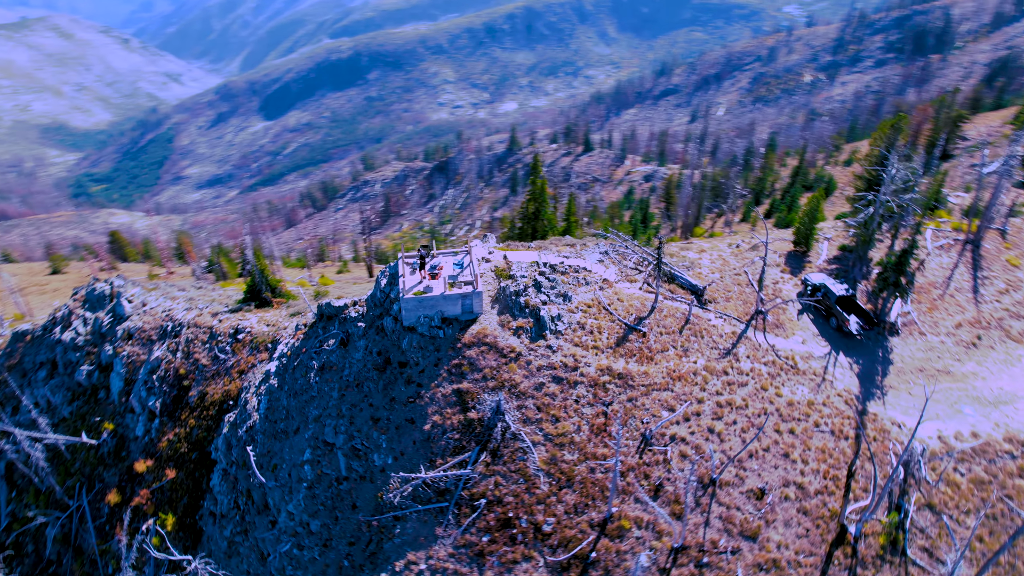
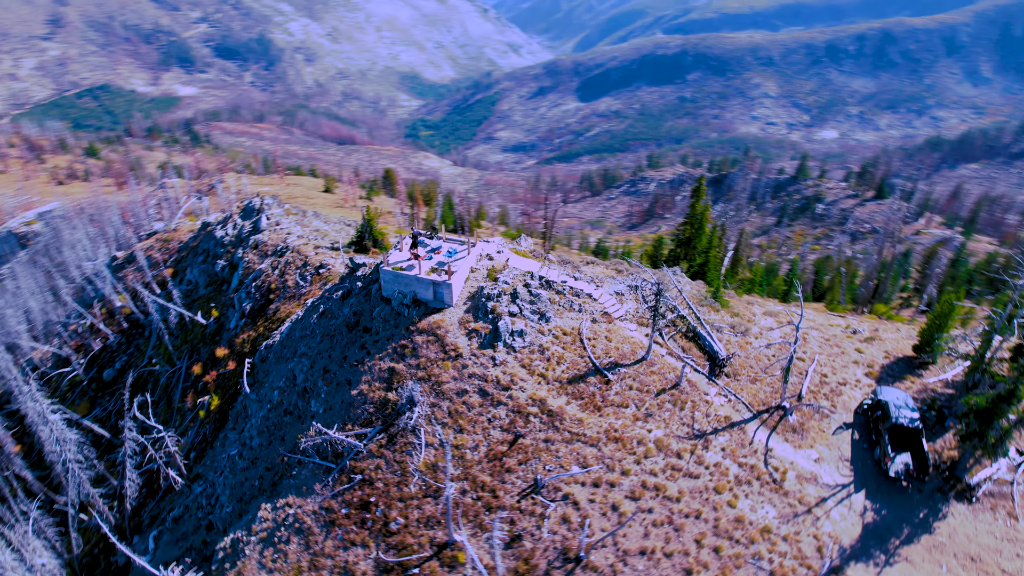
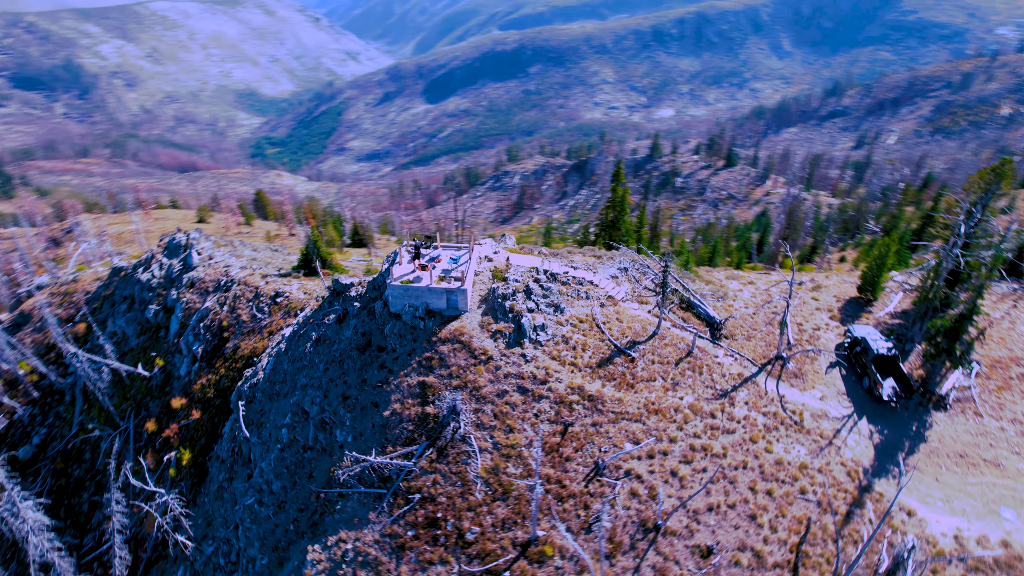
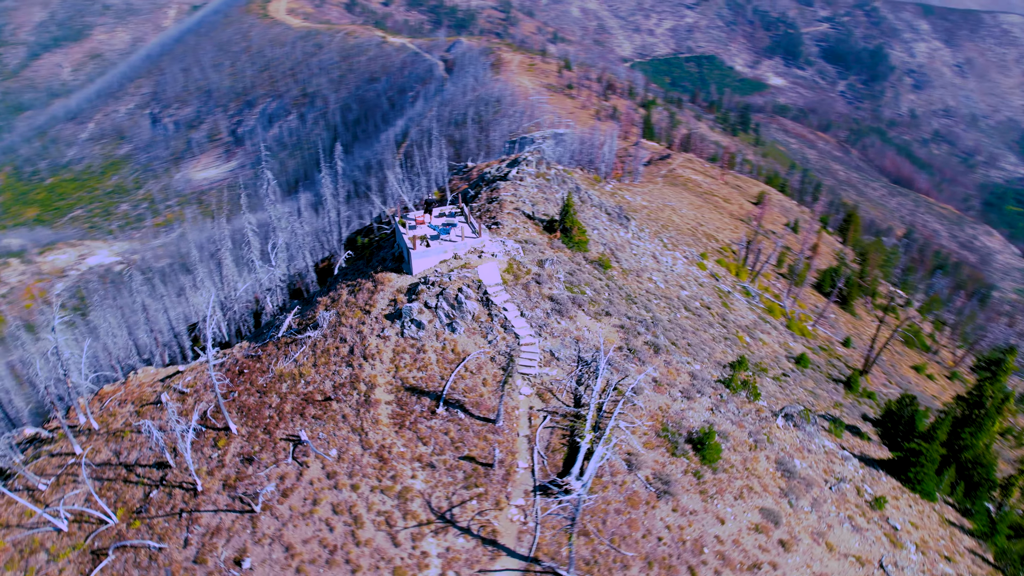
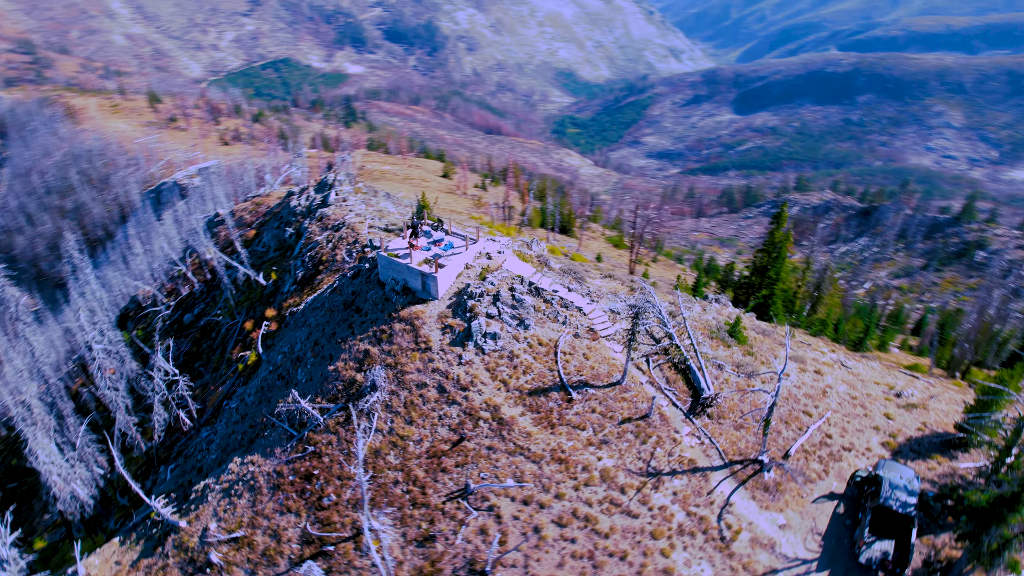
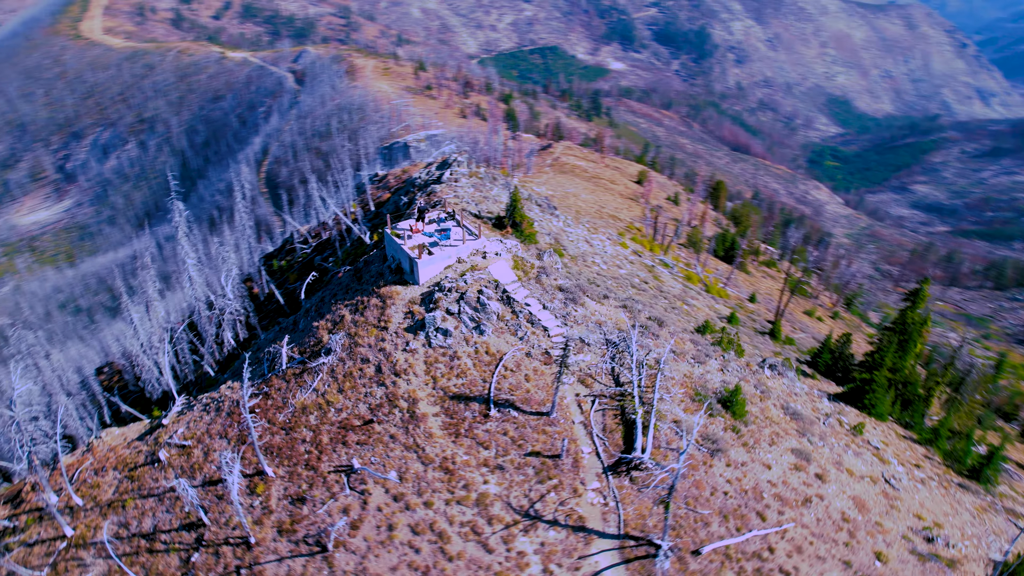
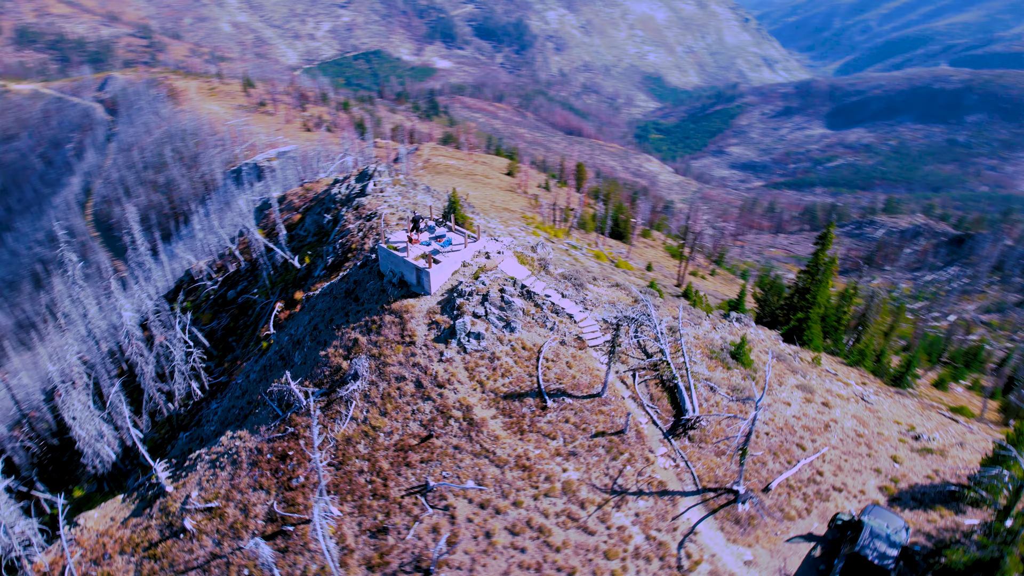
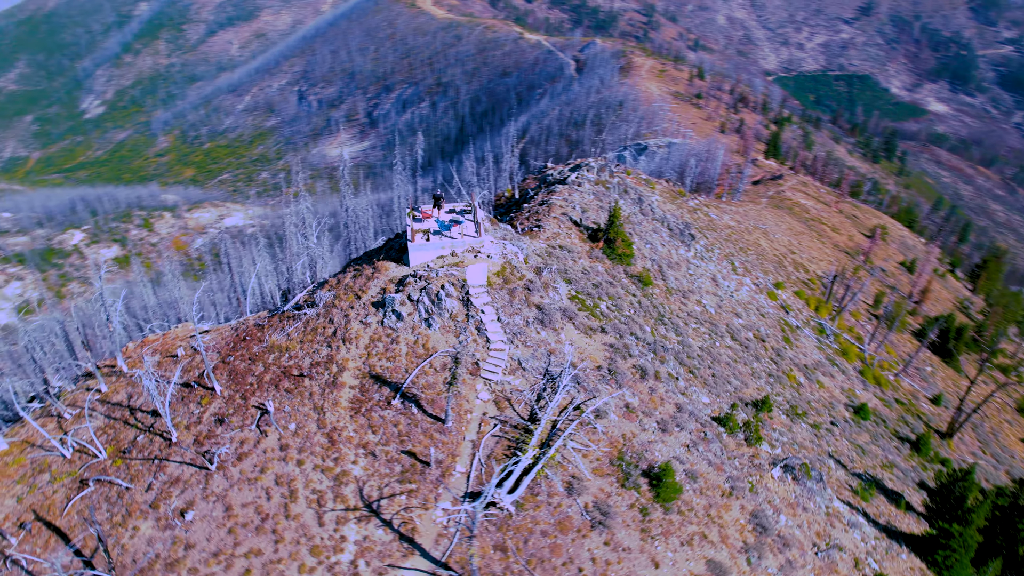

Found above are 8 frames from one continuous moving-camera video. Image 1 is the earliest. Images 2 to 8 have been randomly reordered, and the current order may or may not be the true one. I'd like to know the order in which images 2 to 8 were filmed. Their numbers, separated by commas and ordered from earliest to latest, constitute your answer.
3, 2, 5, 7, 6, 4, 8
